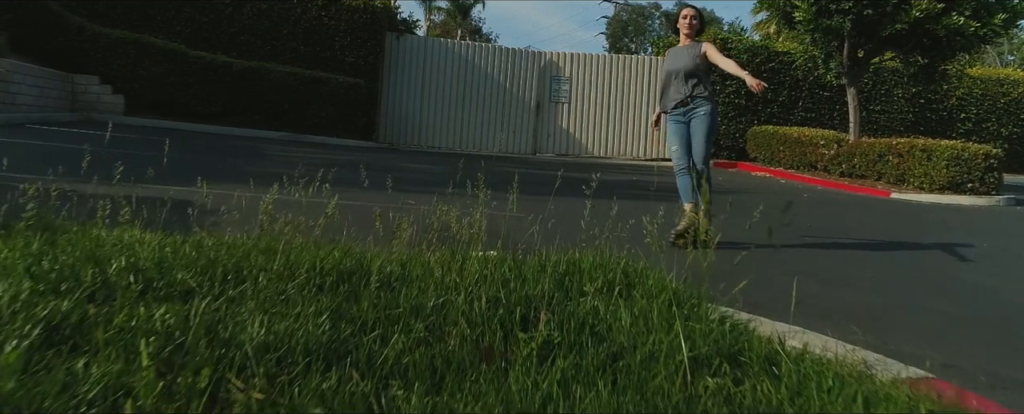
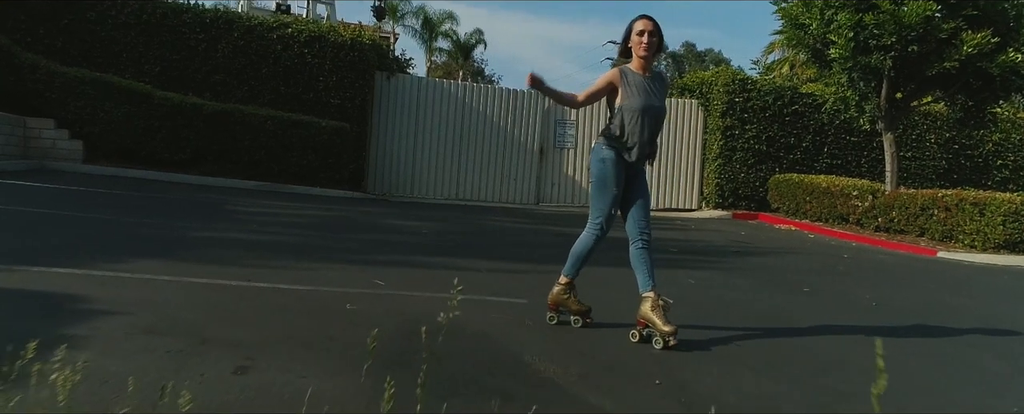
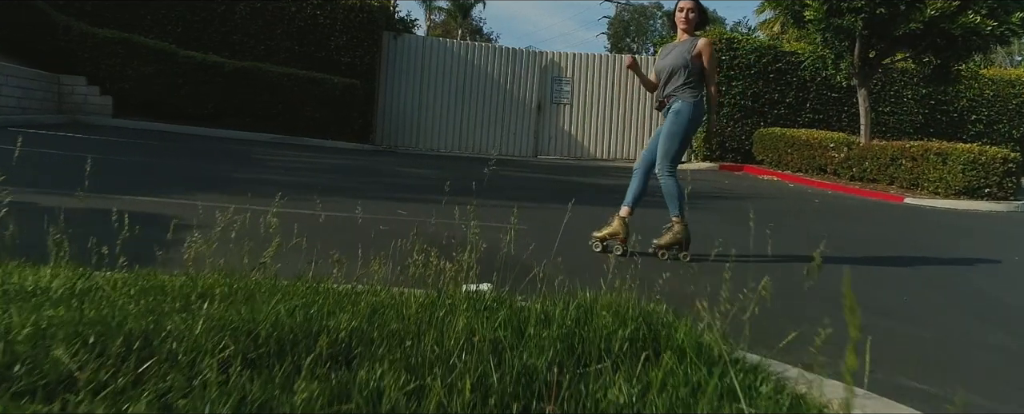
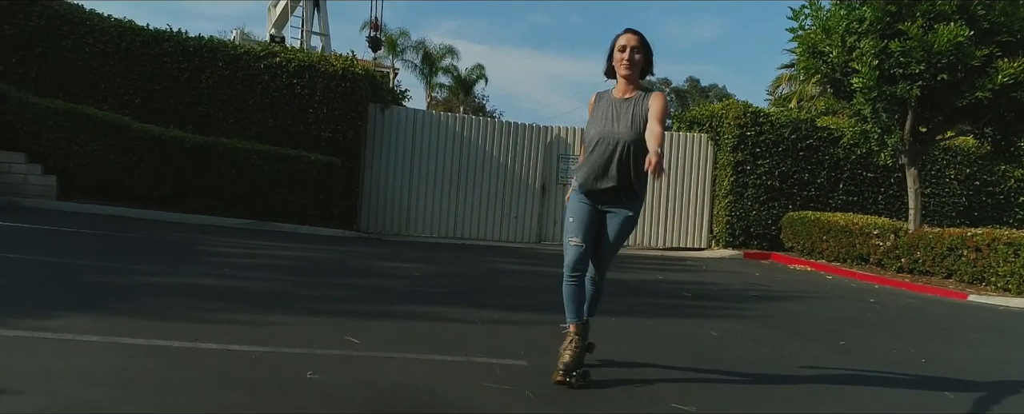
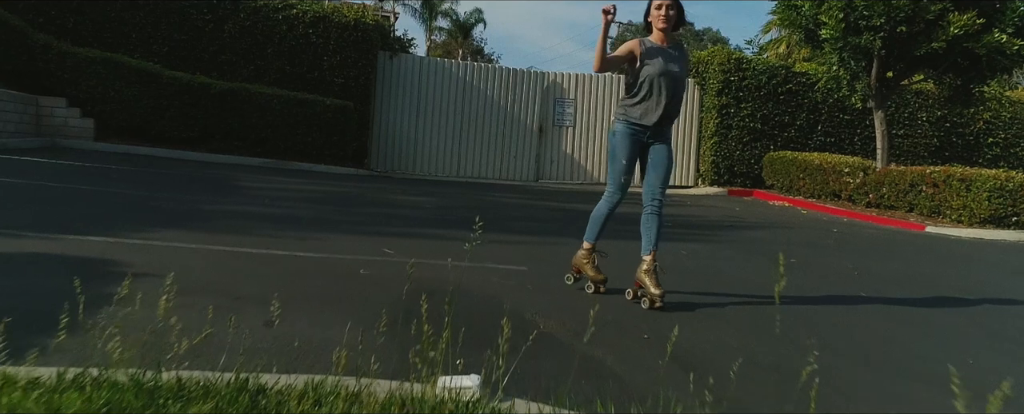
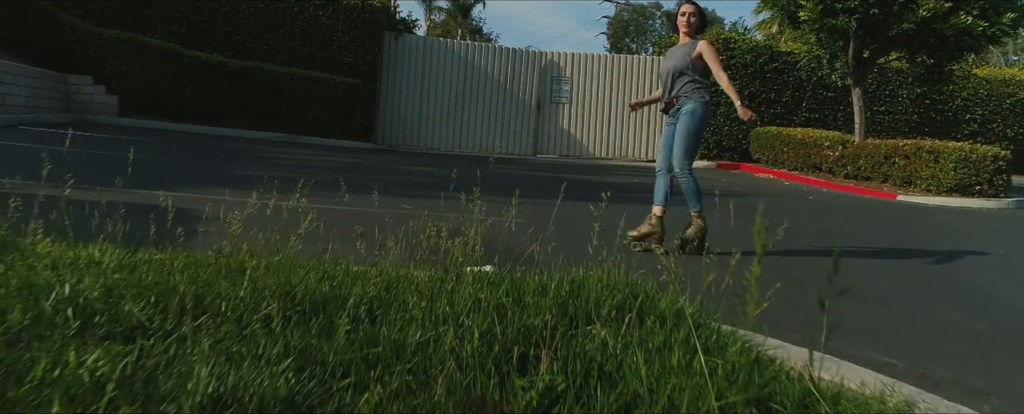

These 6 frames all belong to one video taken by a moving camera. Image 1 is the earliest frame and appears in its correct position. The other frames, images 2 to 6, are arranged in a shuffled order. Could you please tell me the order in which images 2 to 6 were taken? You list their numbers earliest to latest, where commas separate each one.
6, 3, 5, 2, 4
